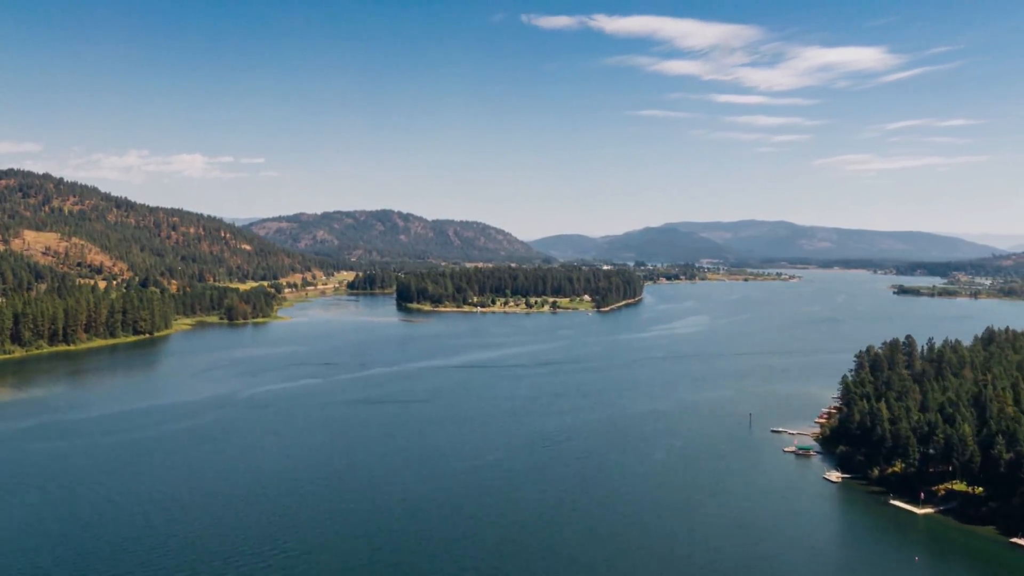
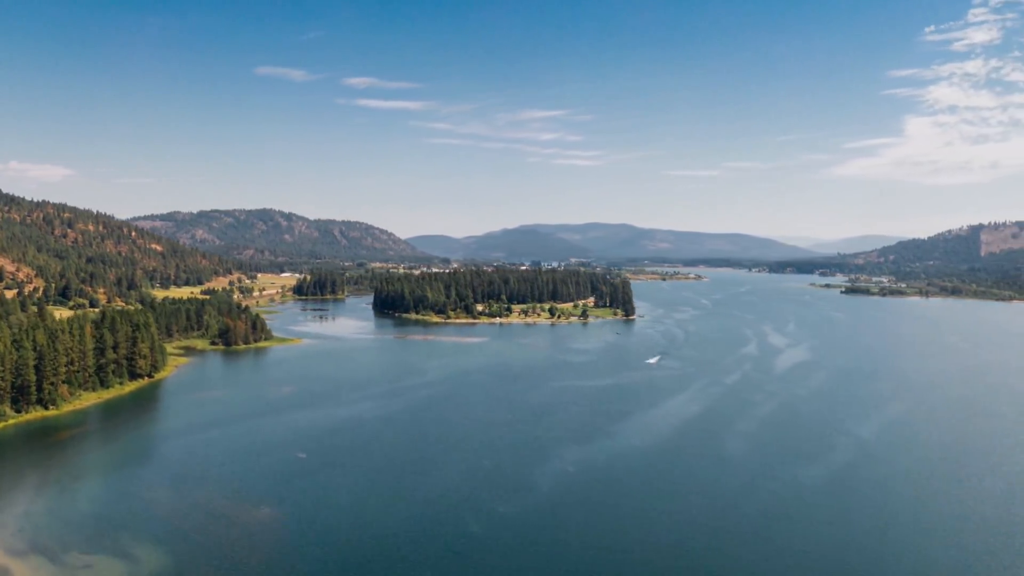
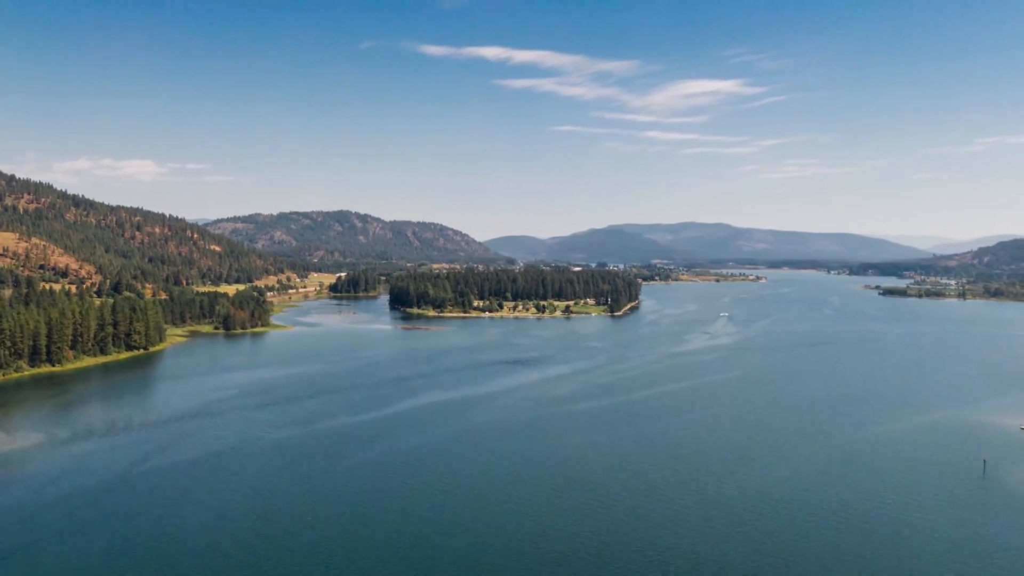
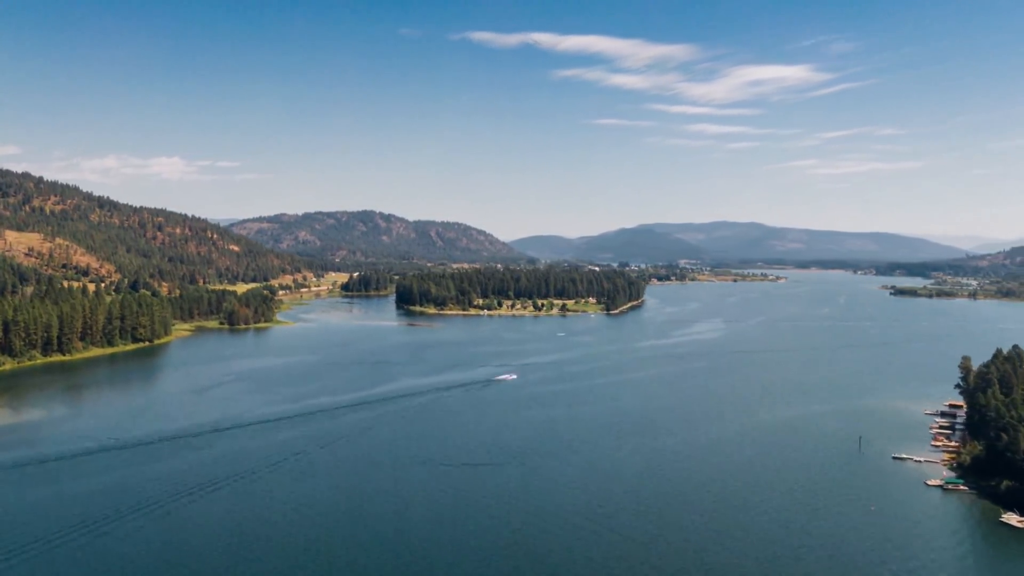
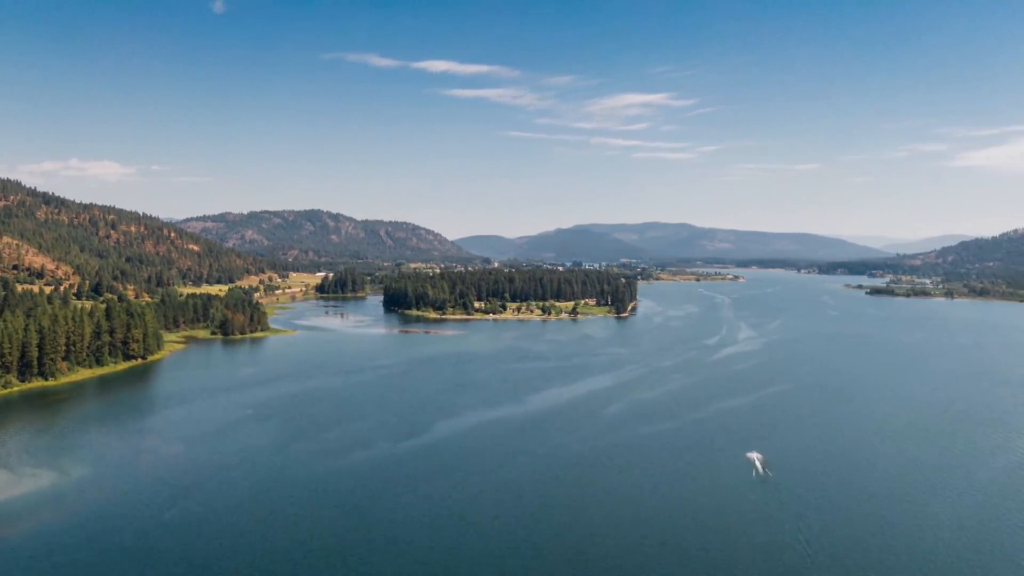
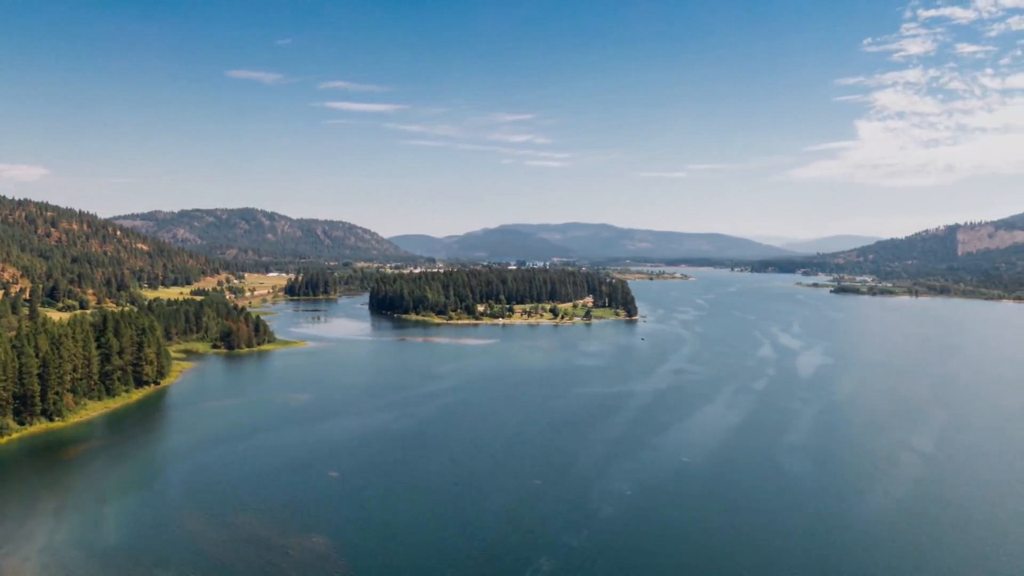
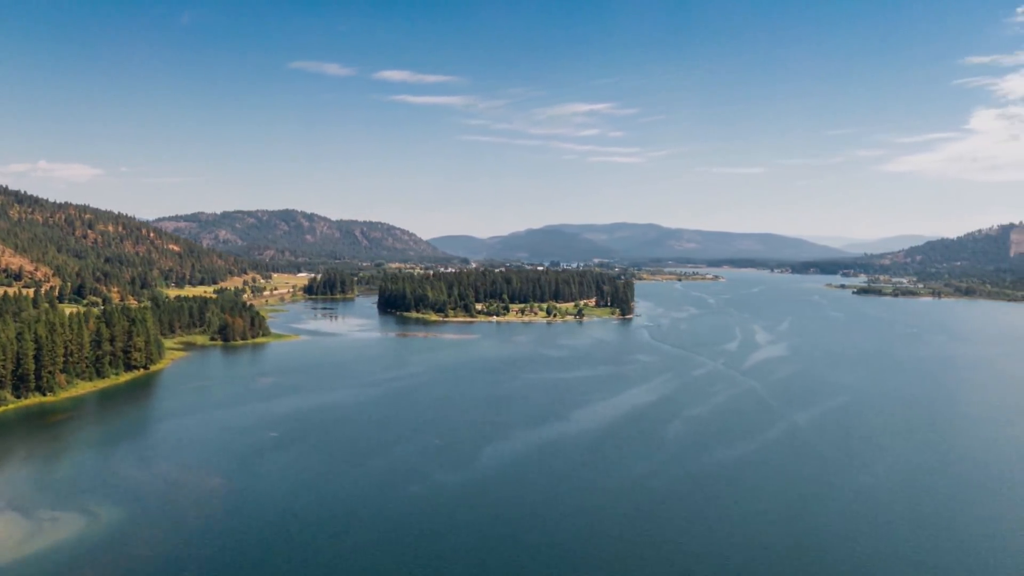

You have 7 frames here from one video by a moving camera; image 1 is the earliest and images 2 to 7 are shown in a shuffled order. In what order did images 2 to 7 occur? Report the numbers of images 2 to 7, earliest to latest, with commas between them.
4, 3, 5, 7, 2, 6
